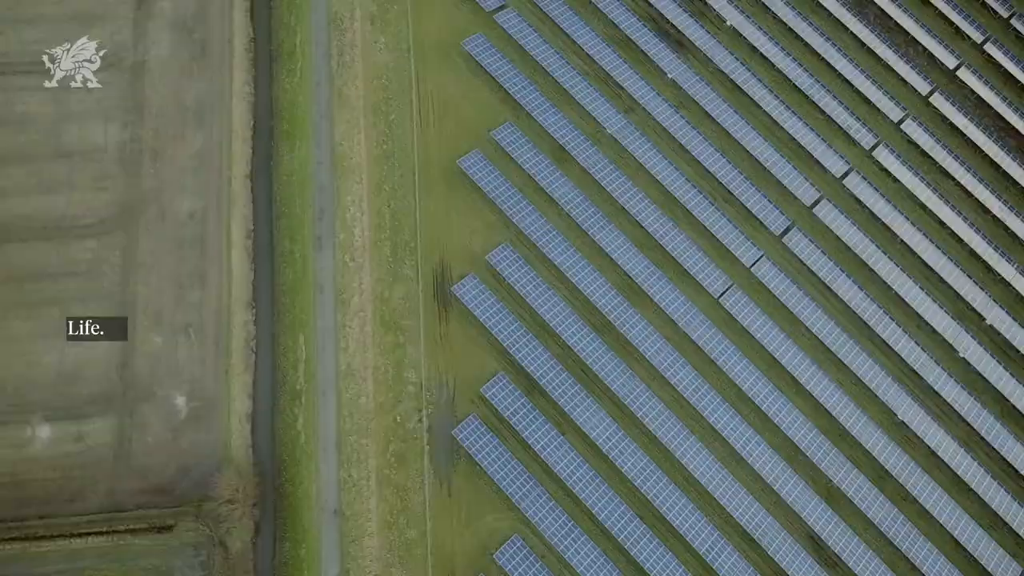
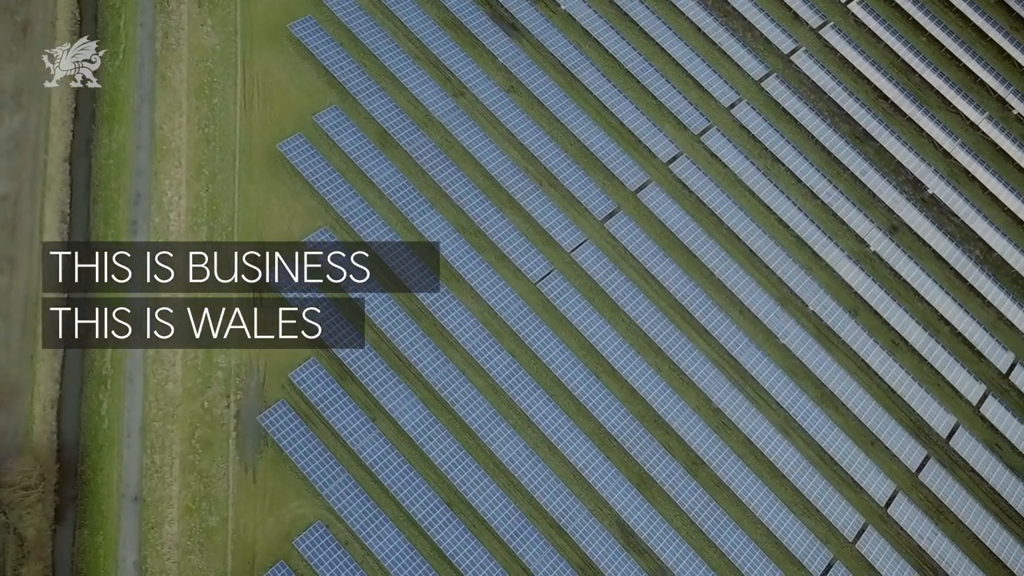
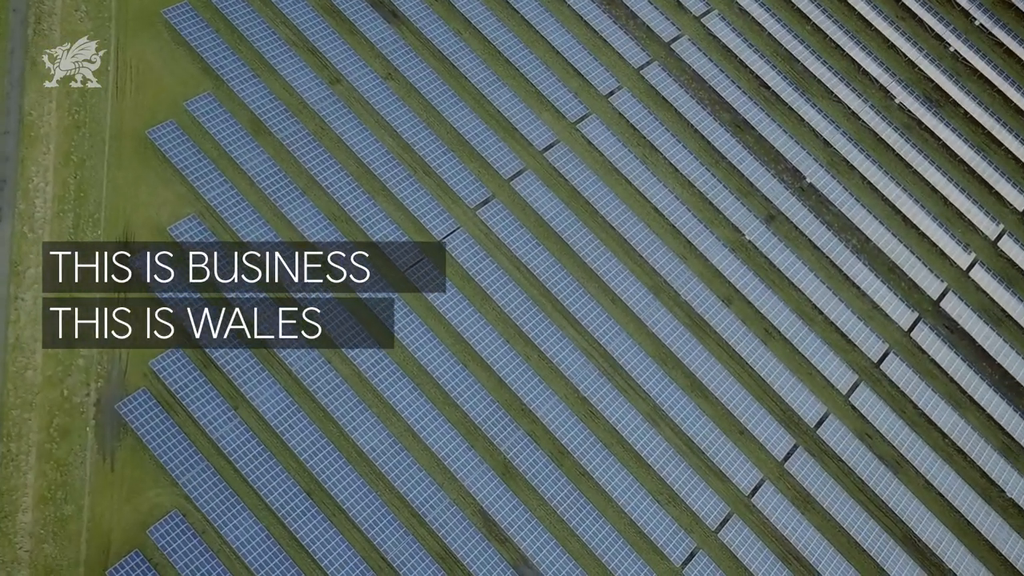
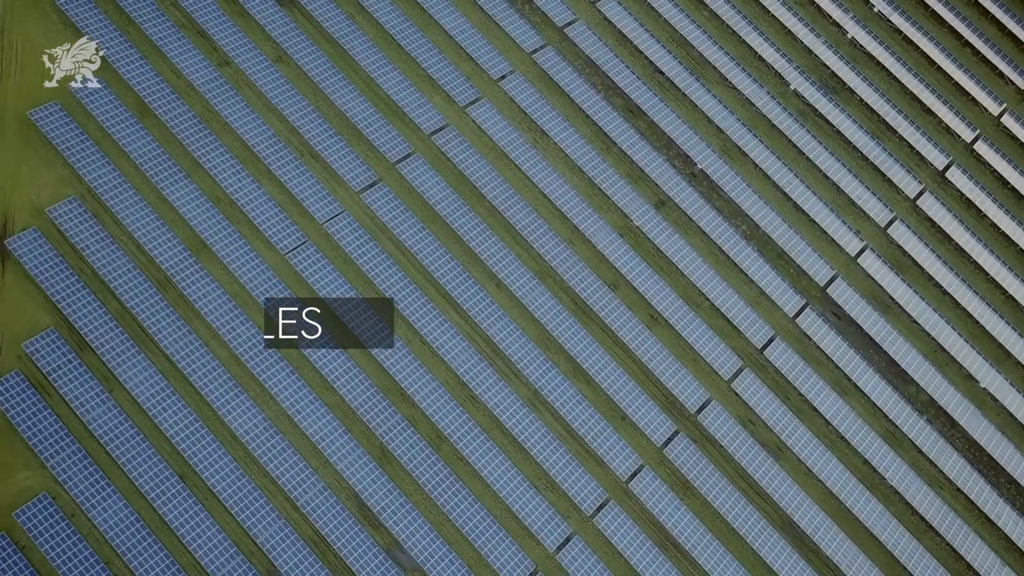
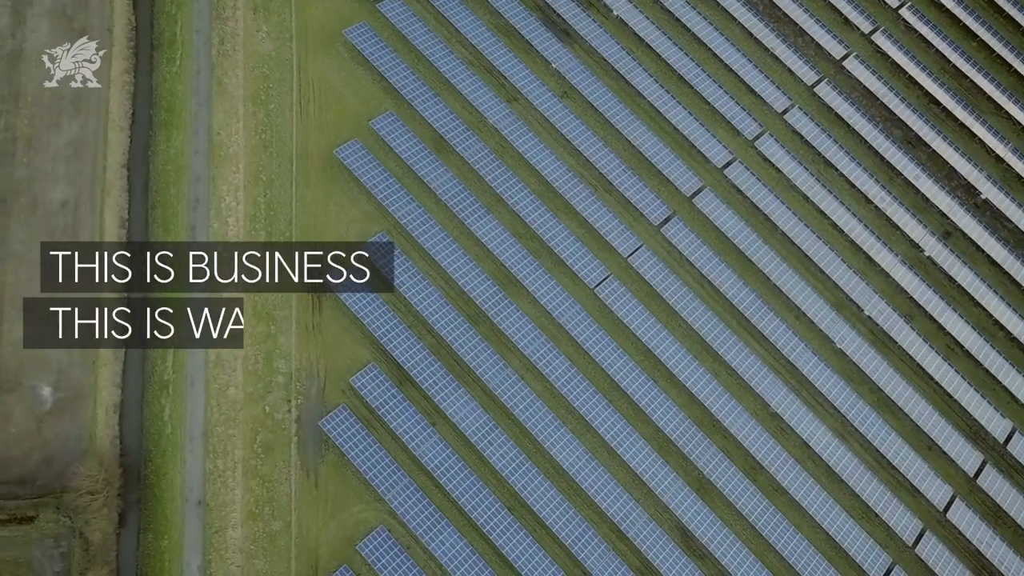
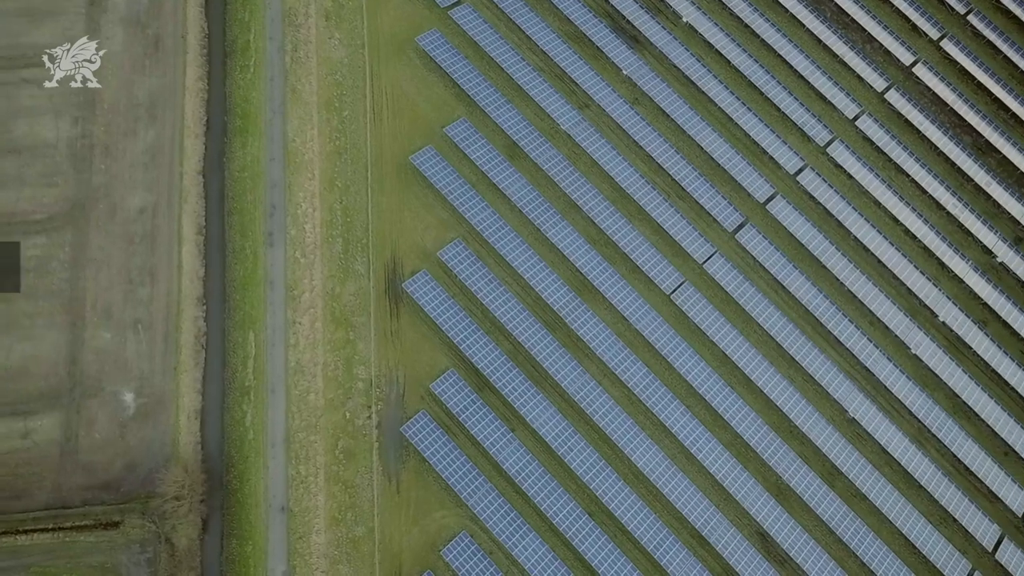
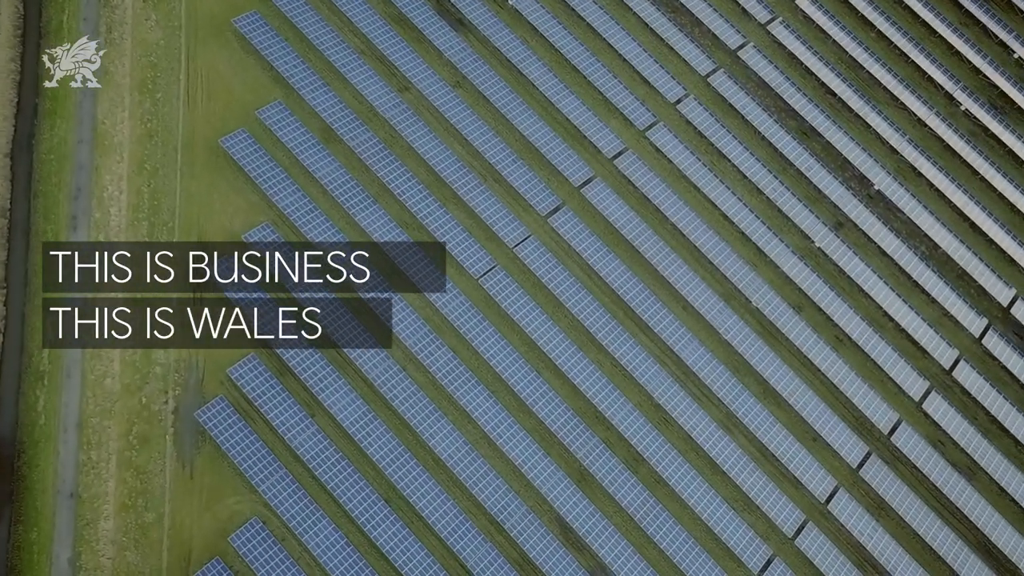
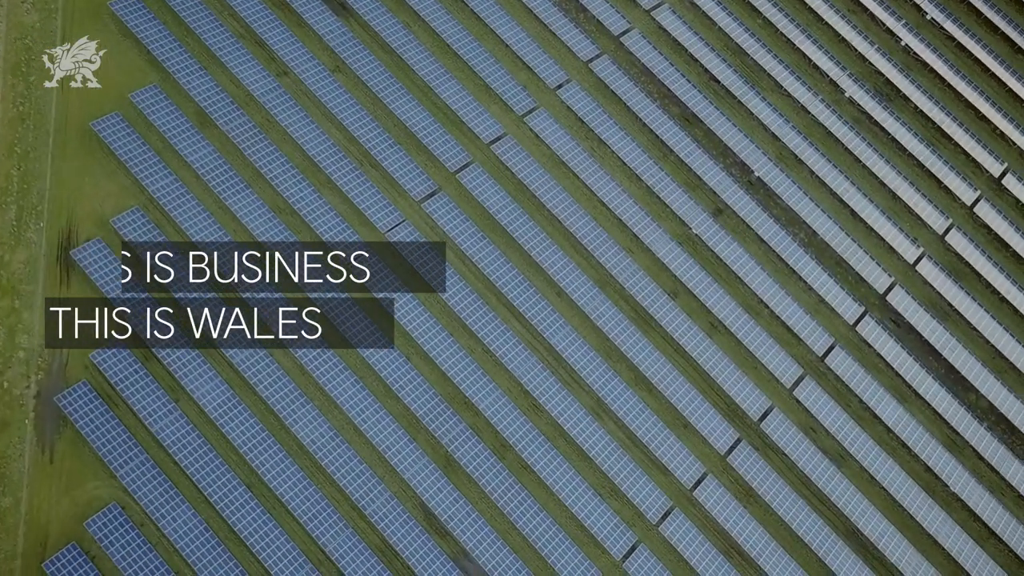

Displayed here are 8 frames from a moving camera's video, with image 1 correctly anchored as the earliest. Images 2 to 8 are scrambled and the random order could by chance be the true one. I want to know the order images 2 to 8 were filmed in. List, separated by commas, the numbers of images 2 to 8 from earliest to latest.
6, 5, 2, 7, 3, 8, 4
